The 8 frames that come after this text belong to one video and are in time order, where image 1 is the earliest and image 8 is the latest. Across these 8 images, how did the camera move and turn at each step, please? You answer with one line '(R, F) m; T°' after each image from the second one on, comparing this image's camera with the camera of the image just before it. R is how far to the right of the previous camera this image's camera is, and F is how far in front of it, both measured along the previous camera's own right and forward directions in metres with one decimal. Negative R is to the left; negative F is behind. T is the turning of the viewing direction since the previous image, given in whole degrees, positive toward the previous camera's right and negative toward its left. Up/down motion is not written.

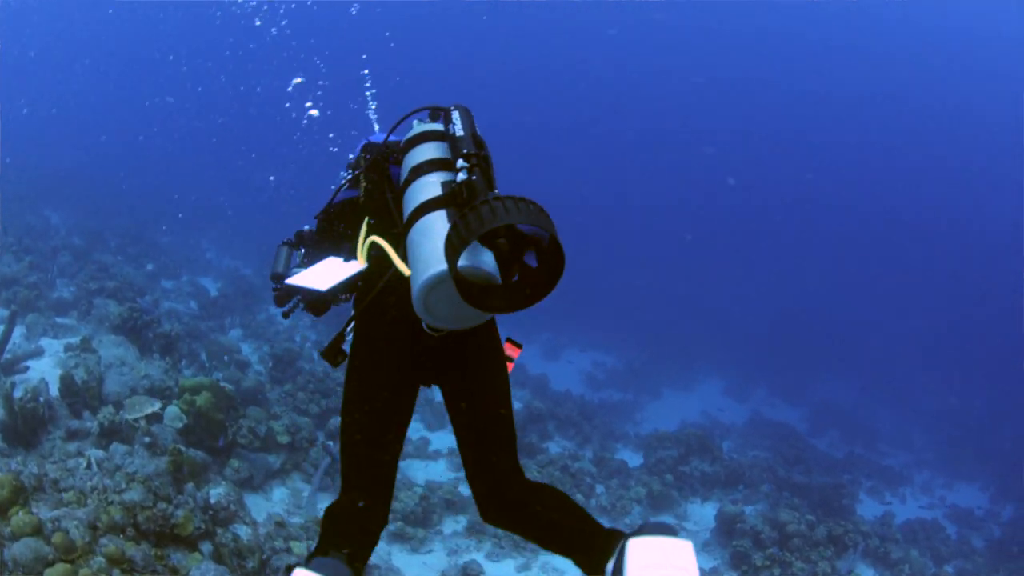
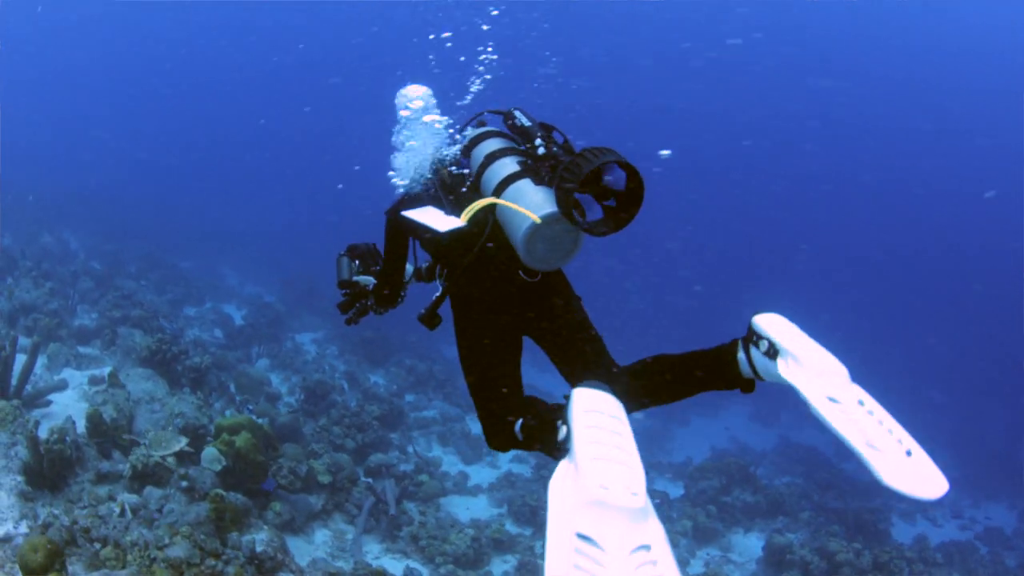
(-0.9, +0.7) m; 0°
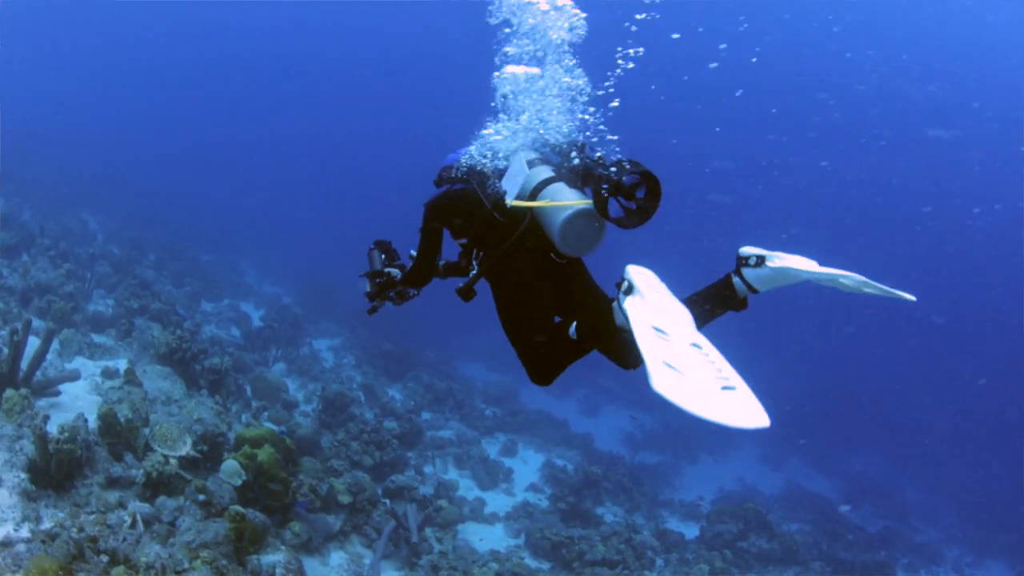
(-0.7, +0.6) m; 0°
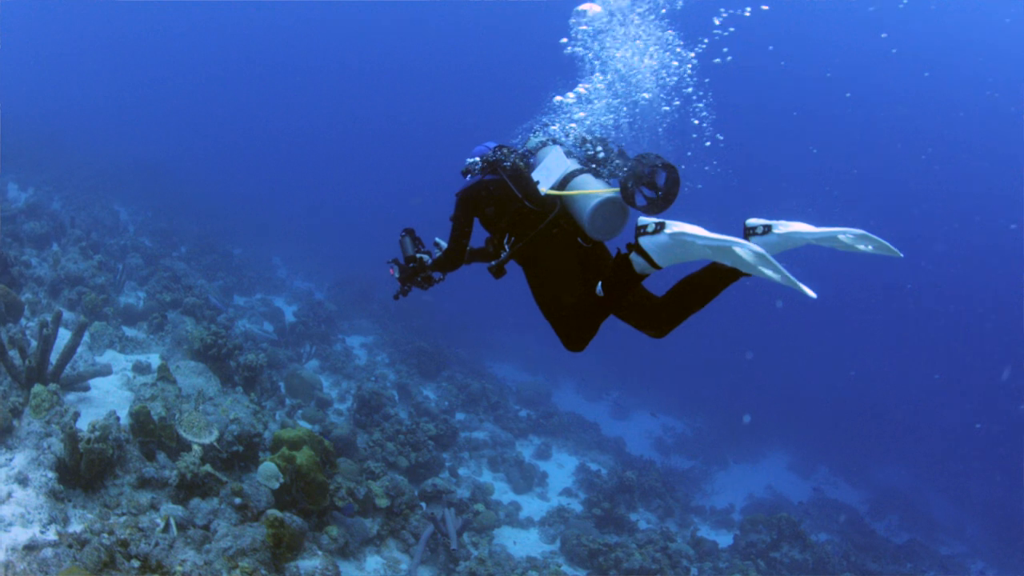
(-0.3, +0.4) m; -2°
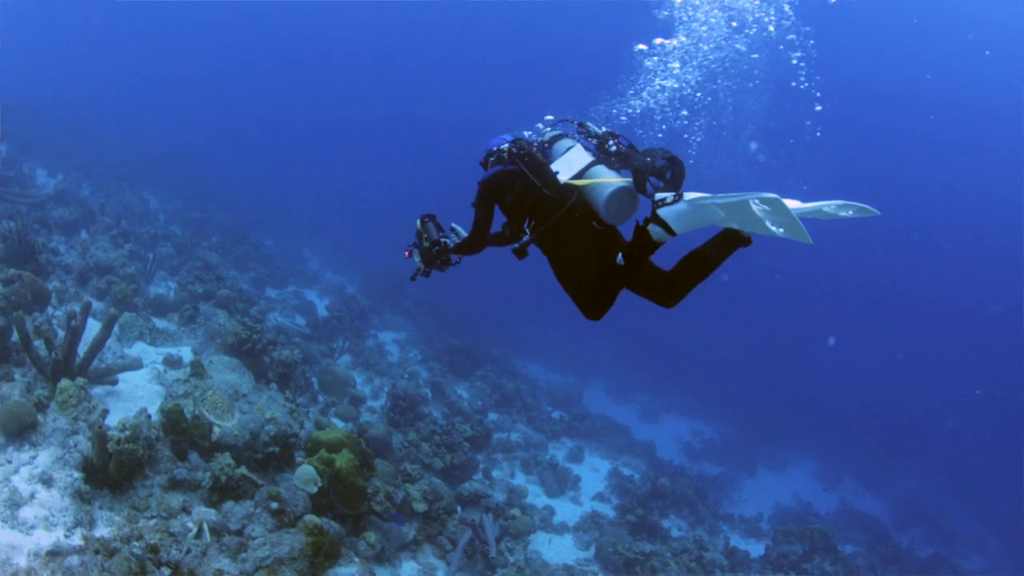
(-0.3, +0.4) m; -2°
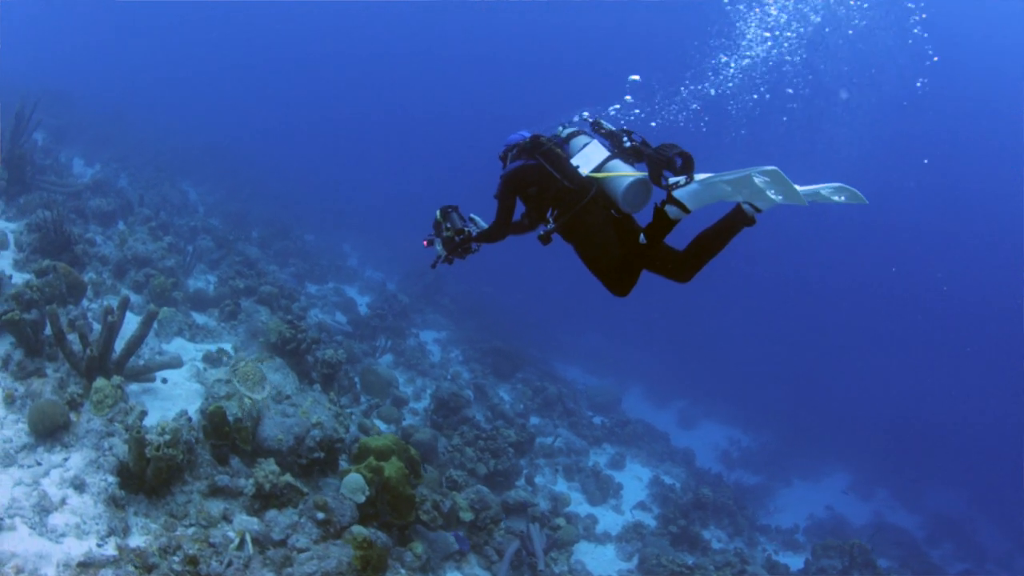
(-0.3, +0.4) m; -3°
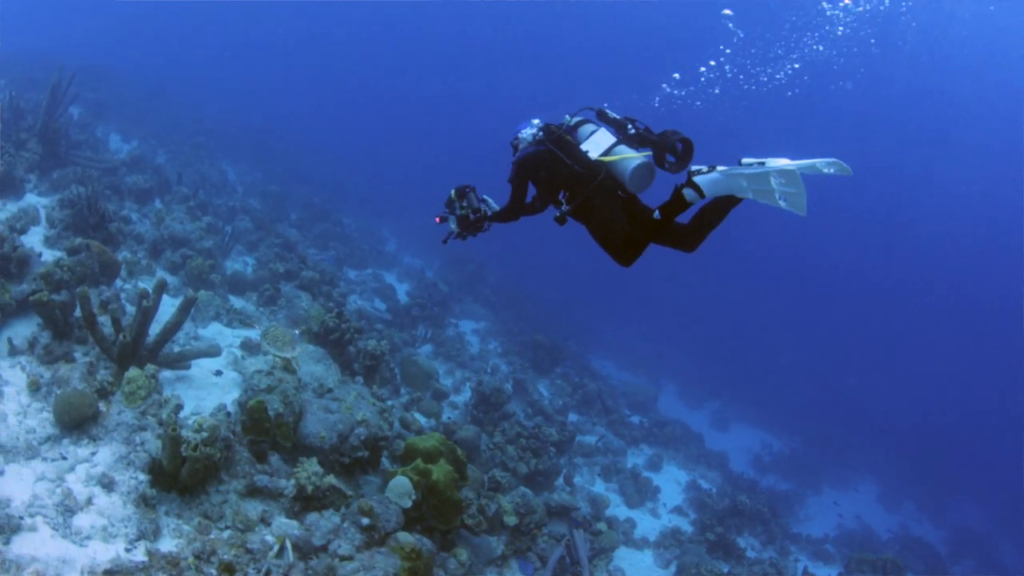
(-0.3, +0.4) m; -3°
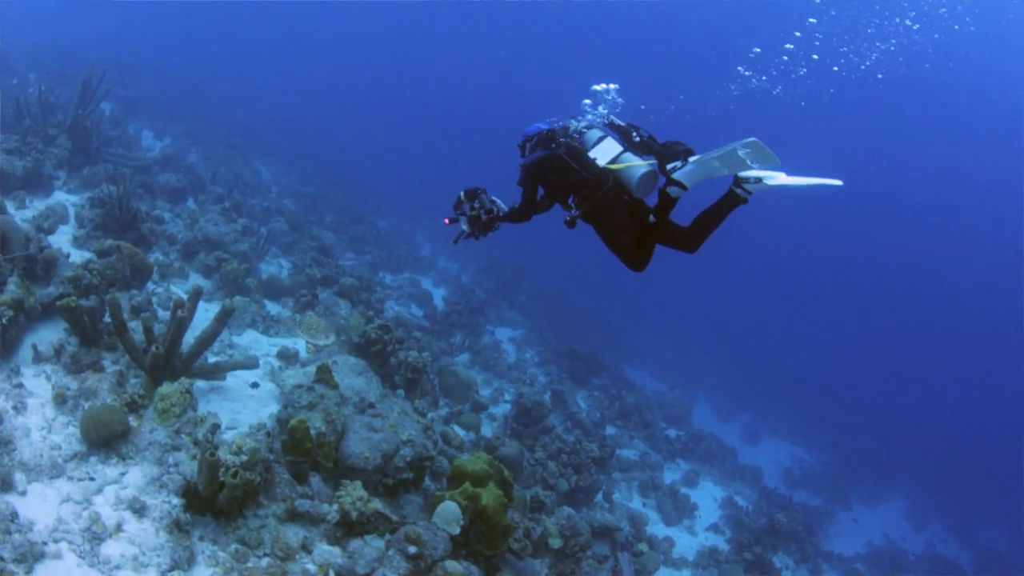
(-0.3, +0.4) m; -2°
